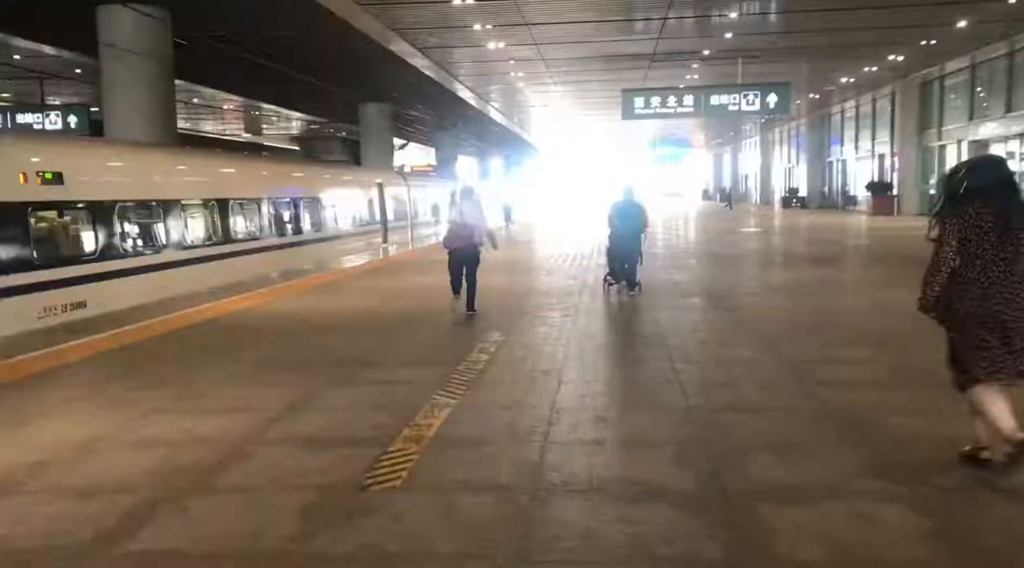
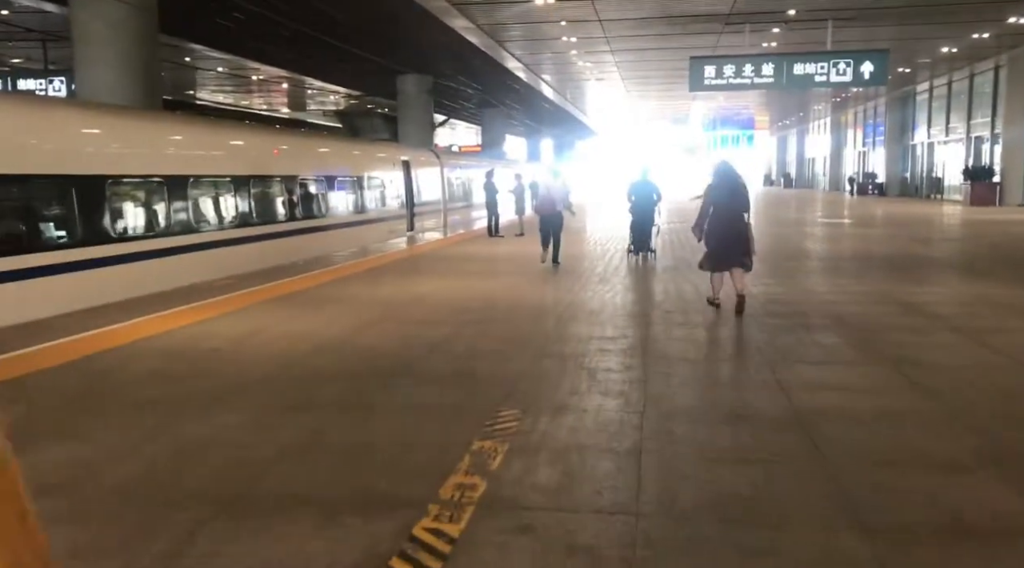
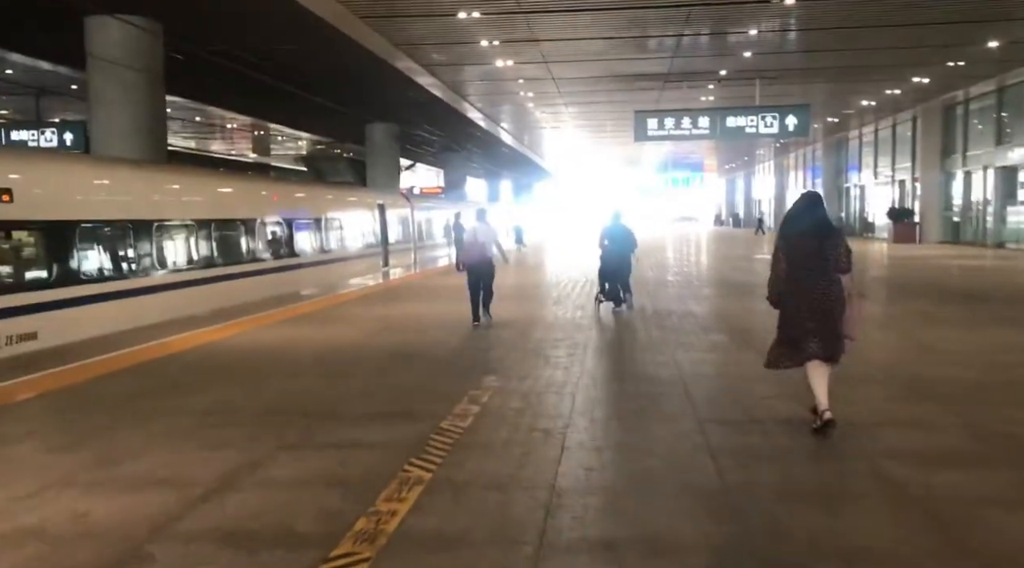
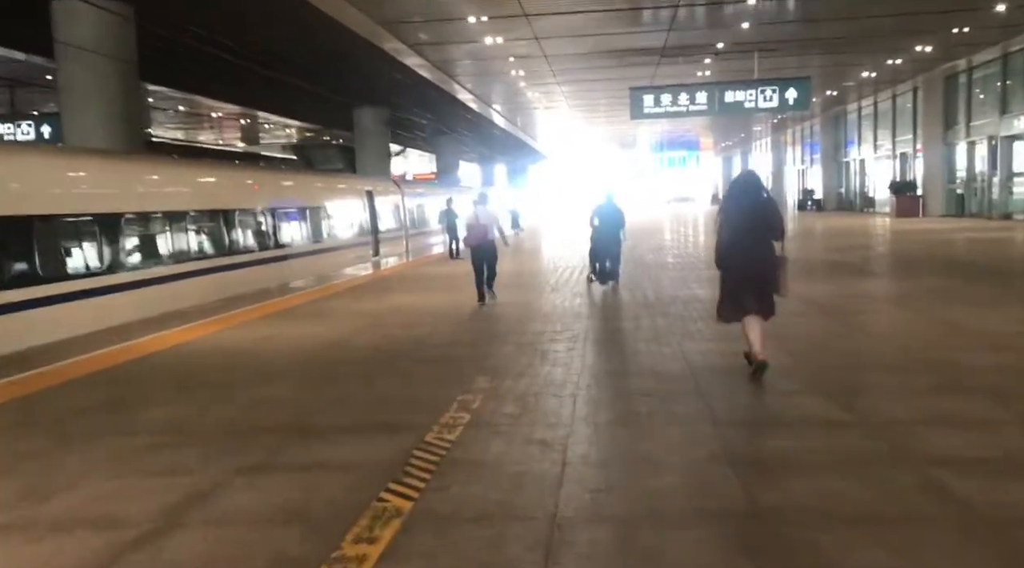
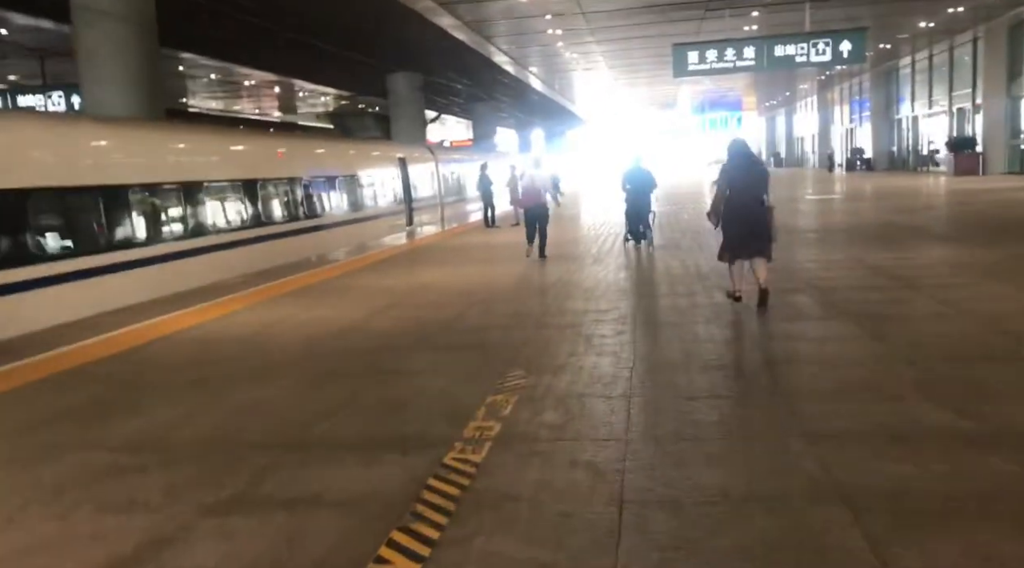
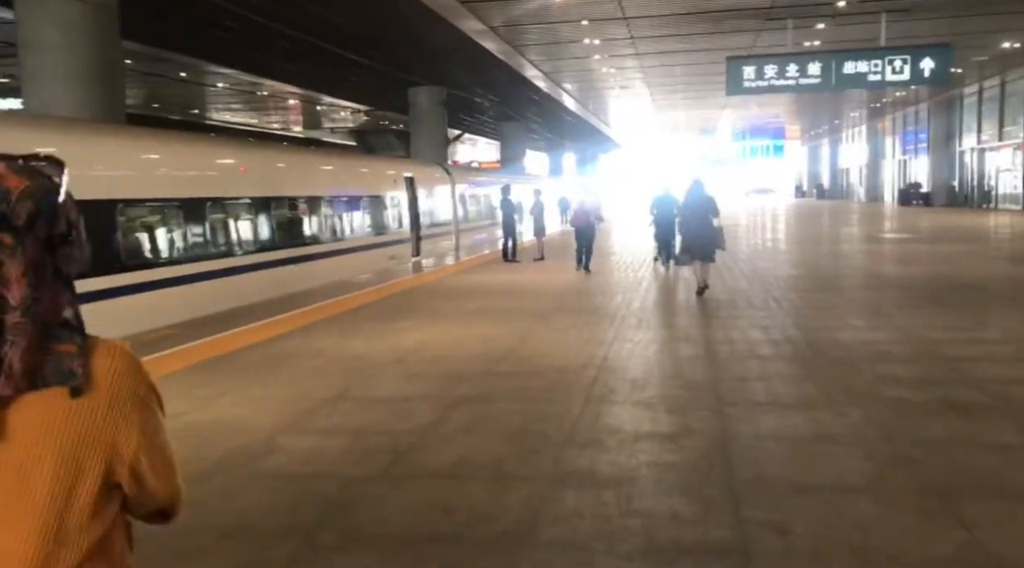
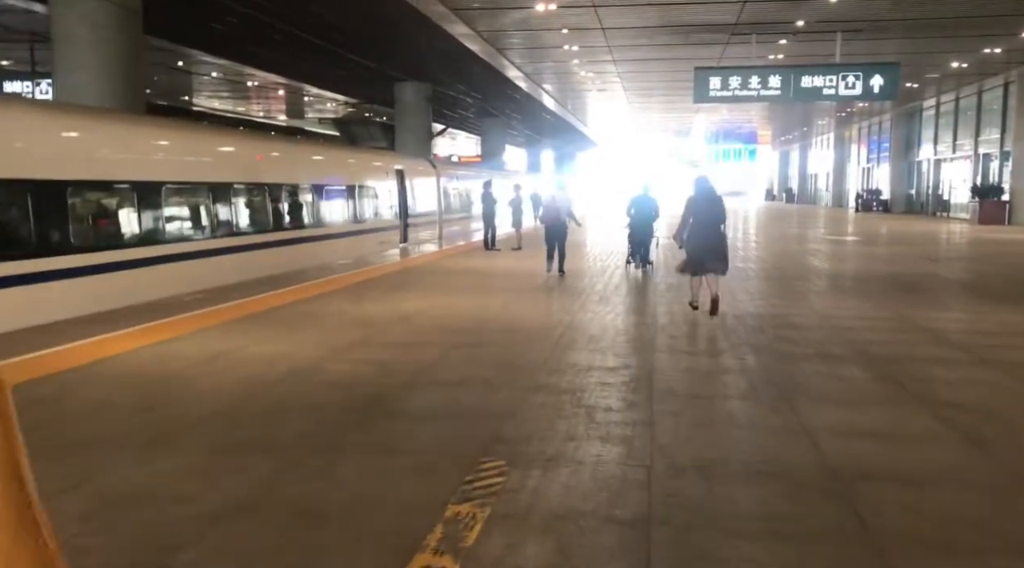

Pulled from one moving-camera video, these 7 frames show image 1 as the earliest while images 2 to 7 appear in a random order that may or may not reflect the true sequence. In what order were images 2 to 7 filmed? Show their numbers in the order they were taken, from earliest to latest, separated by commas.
3, 4, 5, 2, 7, 6
